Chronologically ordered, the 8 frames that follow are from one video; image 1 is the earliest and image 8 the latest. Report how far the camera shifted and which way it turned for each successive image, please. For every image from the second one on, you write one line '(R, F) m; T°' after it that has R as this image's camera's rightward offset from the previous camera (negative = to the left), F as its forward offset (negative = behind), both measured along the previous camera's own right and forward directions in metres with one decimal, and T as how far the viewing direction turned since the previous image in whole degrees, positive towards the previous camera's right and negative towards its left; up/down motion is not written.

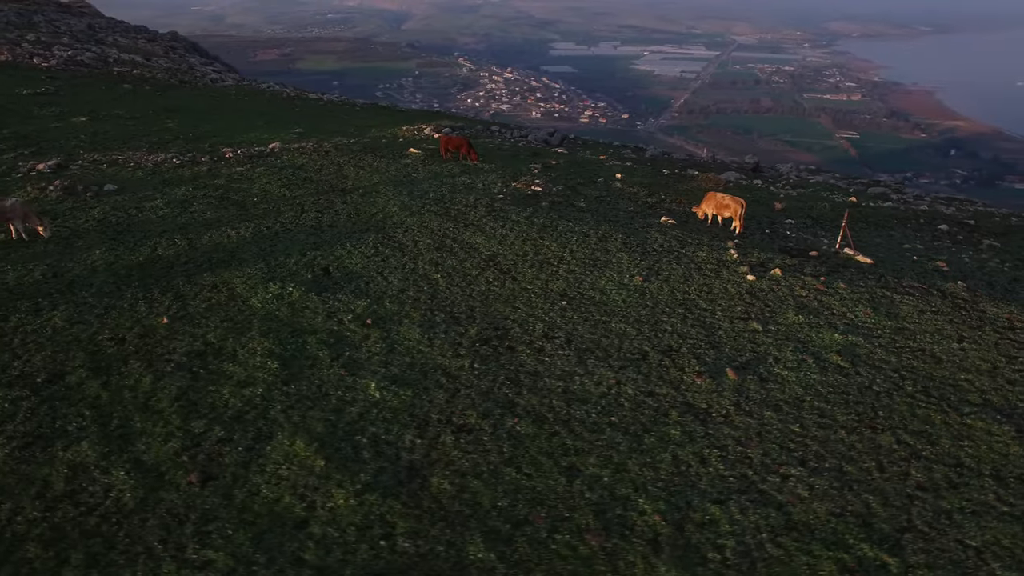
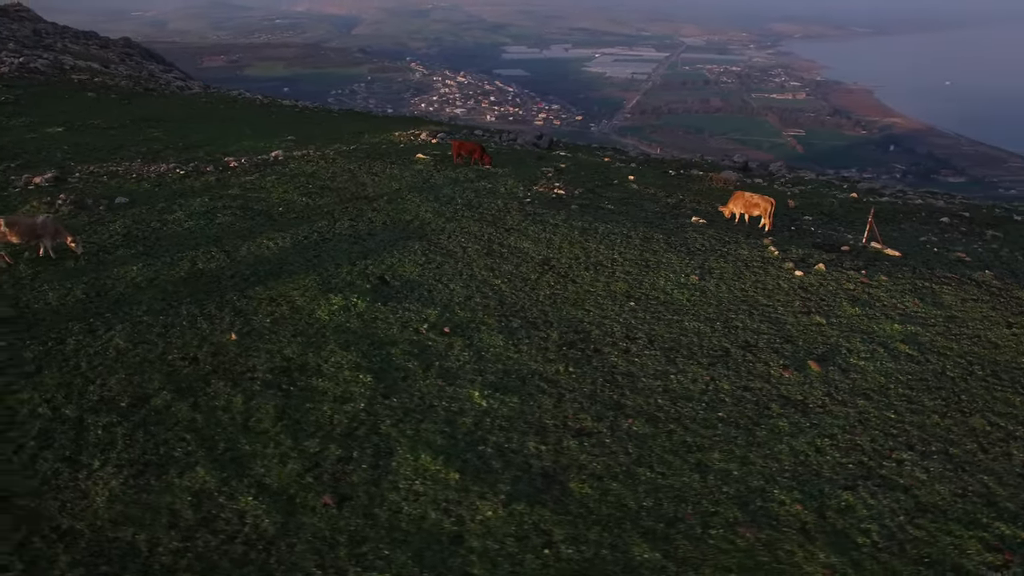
(-2.0, 0.0) m; +4°
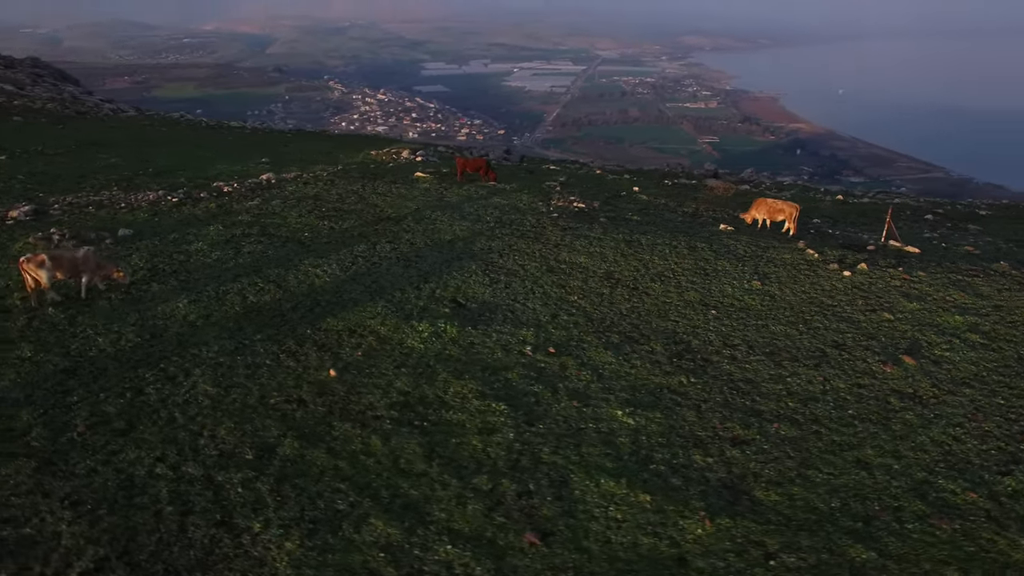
(-2.8, +0.3) m; +7°
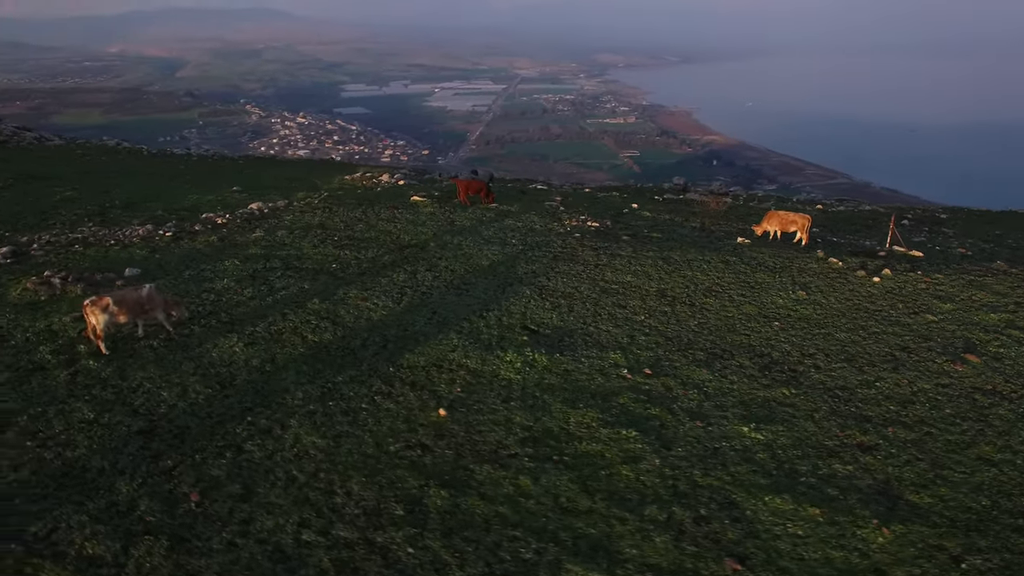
(-2.6, +0.3) m; +7°
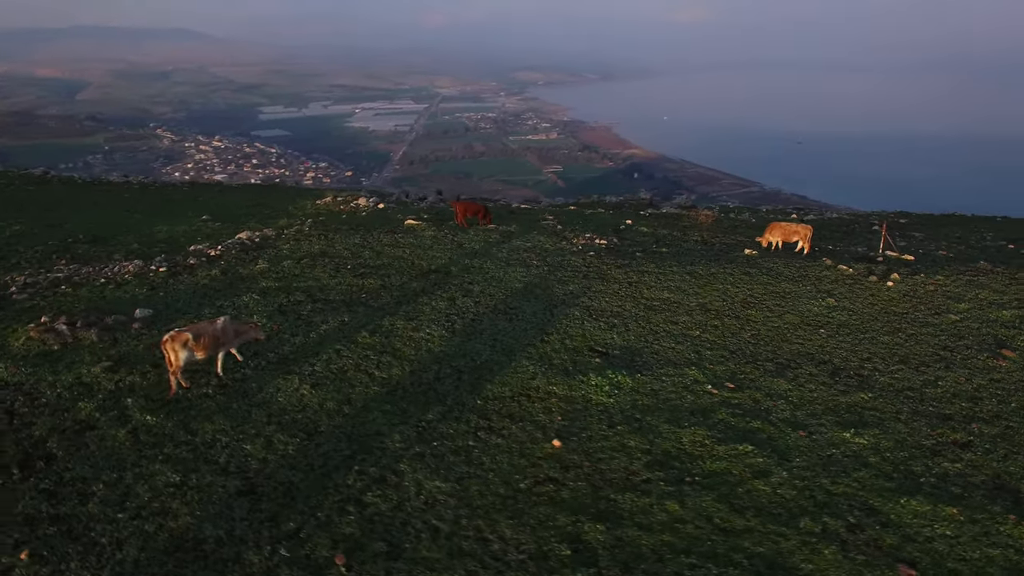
(-2.5, +0.3) m; +7°
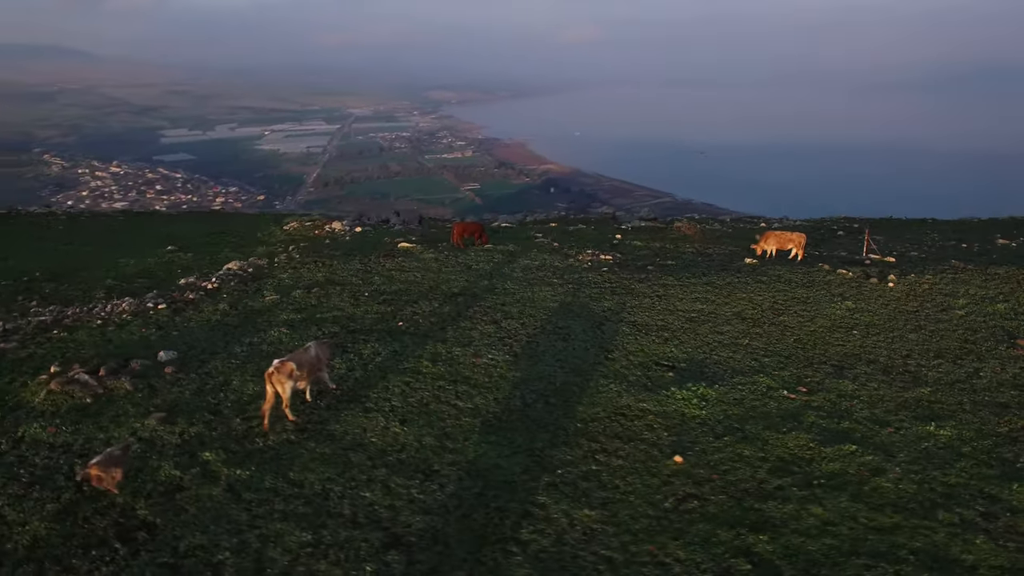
(-2.6, +0.4) m; +8°
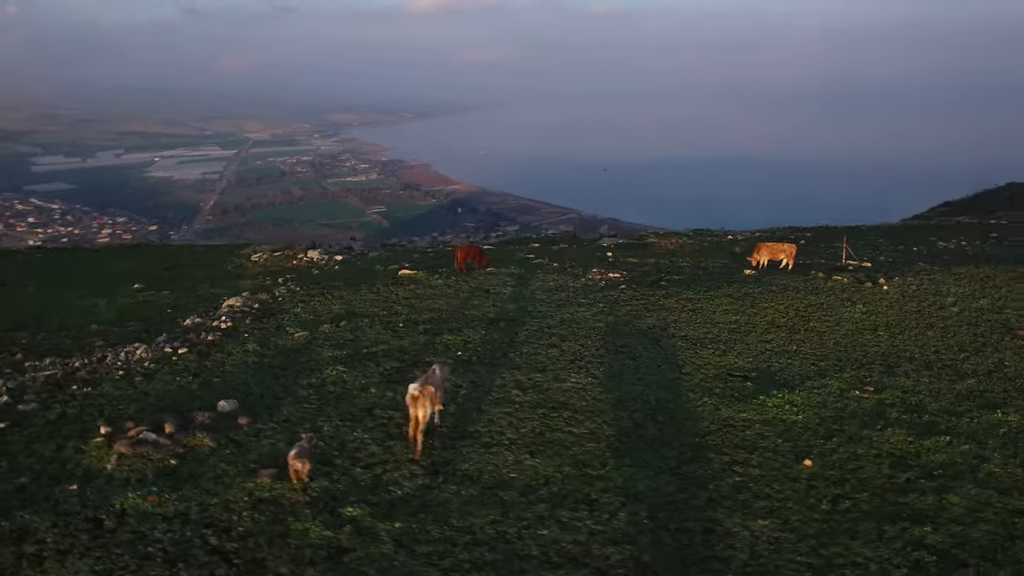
(-3.1, +0.3) m; +9°
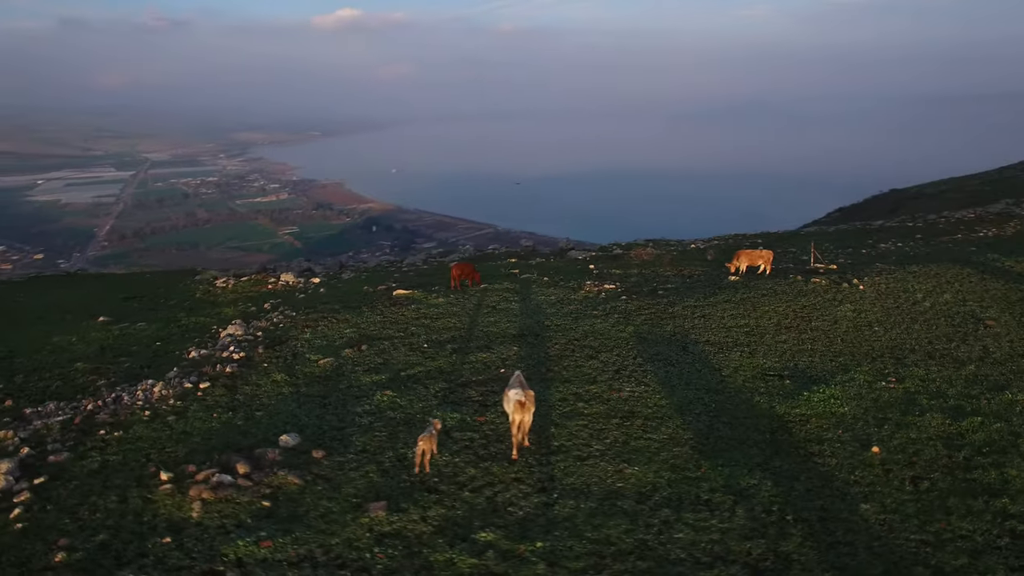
(-2.5, +0.2) m; +8°
